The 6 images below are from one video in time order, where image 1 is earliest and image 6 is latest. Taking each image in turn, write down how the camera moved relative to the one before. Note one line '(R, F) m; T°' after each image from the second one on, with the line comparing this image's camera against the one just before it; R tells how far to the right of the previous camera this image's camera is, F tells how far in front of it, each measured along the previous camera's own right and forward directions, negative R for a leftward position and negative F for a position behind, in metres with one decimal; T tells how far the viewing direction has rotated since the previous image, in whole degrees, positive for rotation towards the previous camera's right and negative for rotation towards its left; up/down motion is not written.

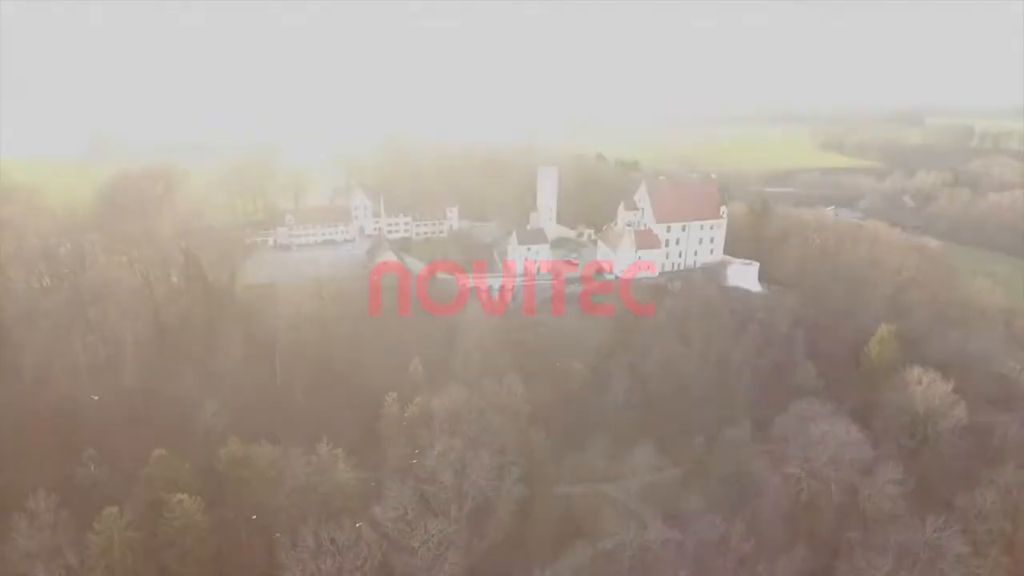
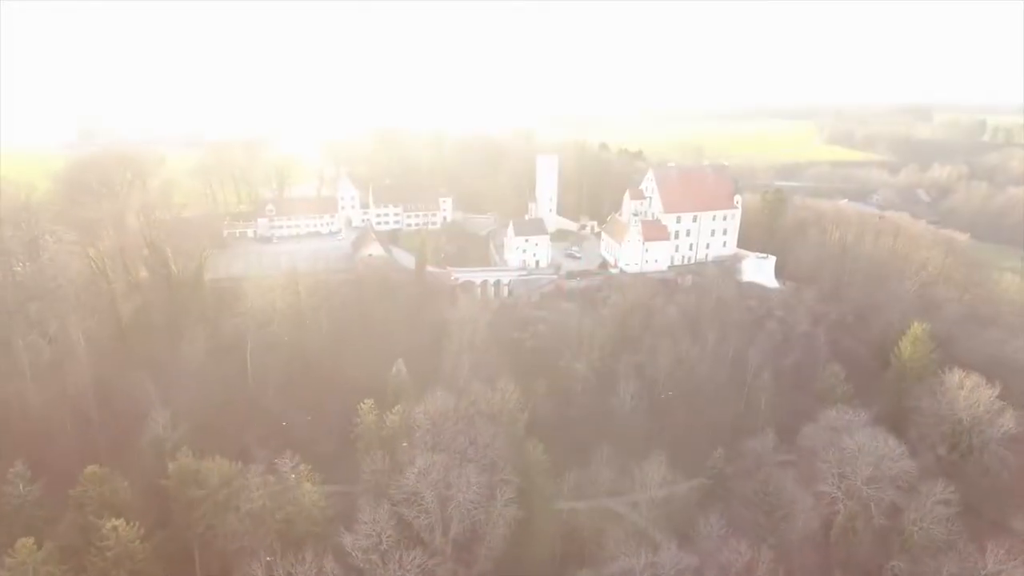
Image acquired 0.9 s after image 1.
(+0.4, +5.0) m; 0°
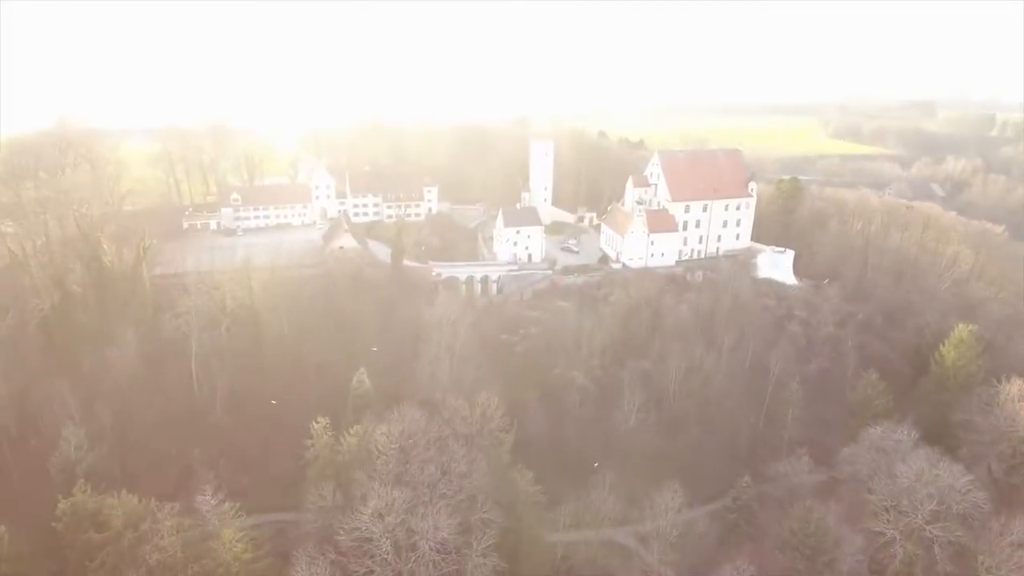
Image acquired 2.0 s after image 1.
(+0.6, +6.5) m; 0°
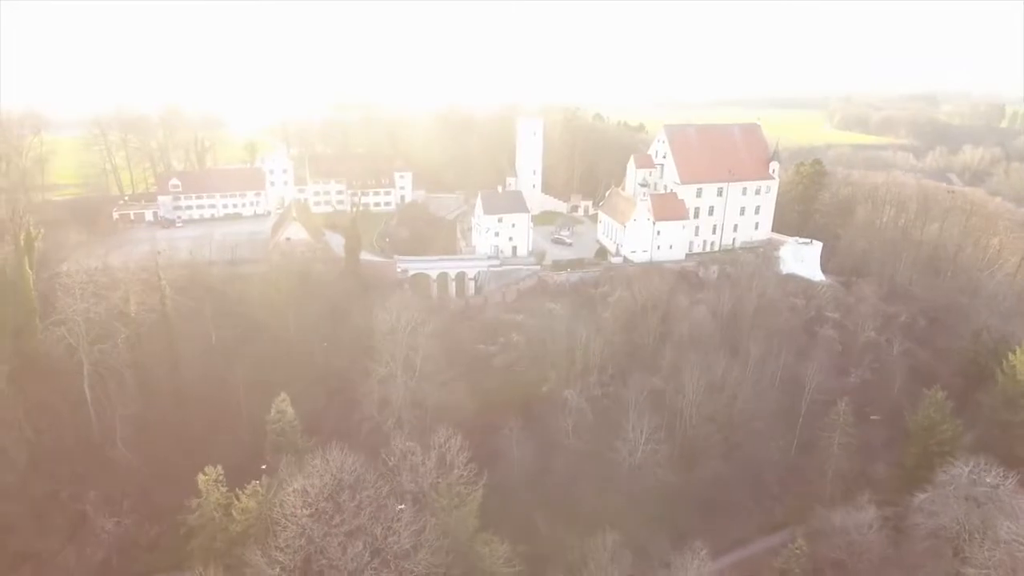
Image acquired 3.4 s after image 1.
(+0.9, +8.3) m; 0°
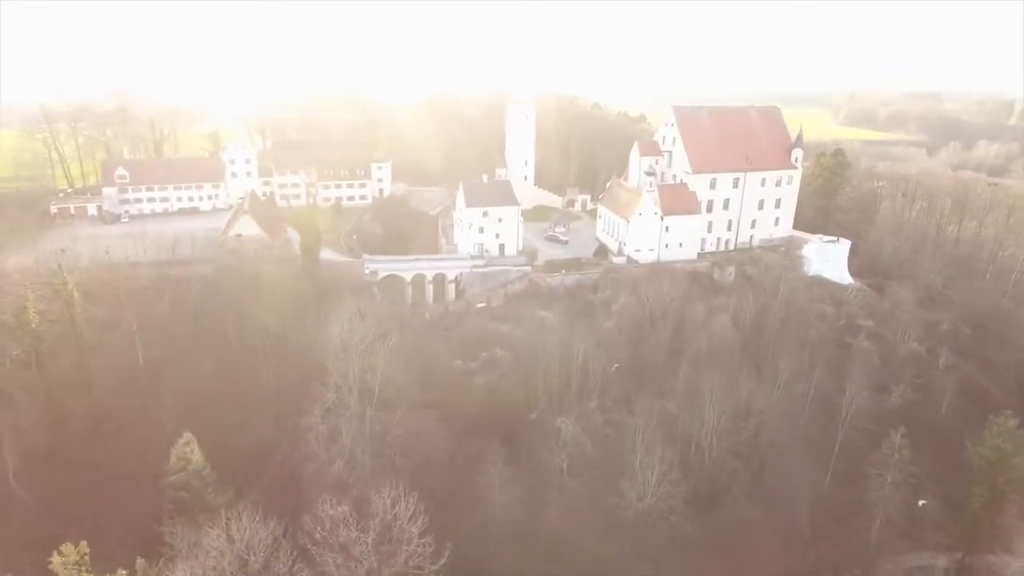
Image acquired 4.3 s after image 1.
(+0.6, +5.9) m; 0°
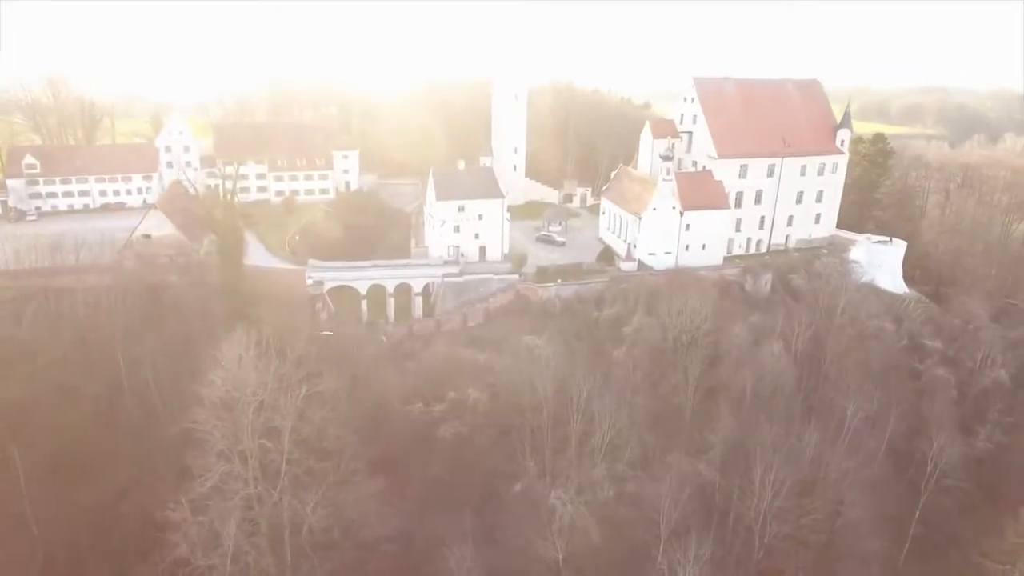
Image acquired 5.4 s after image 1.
(+0.7, +7.8) m; 0°
